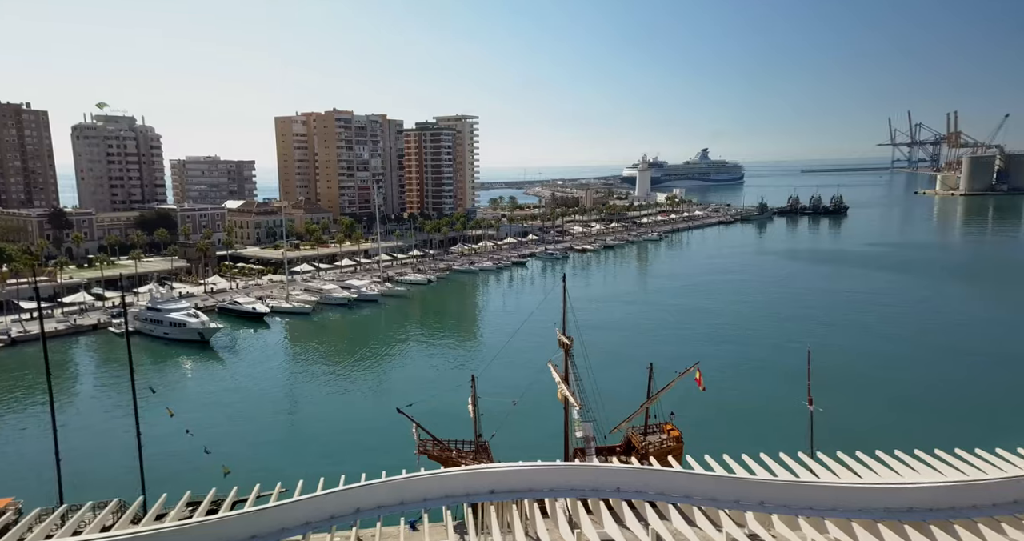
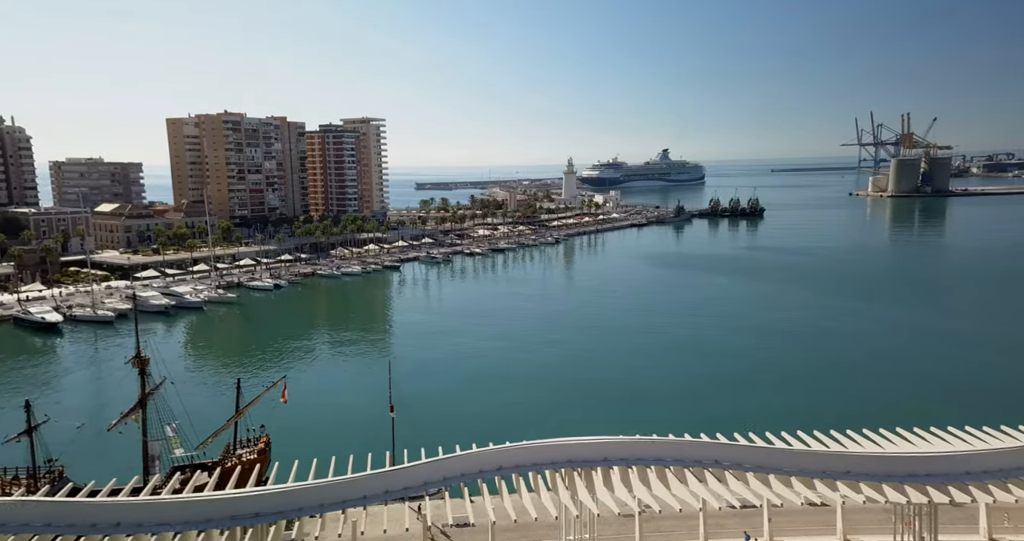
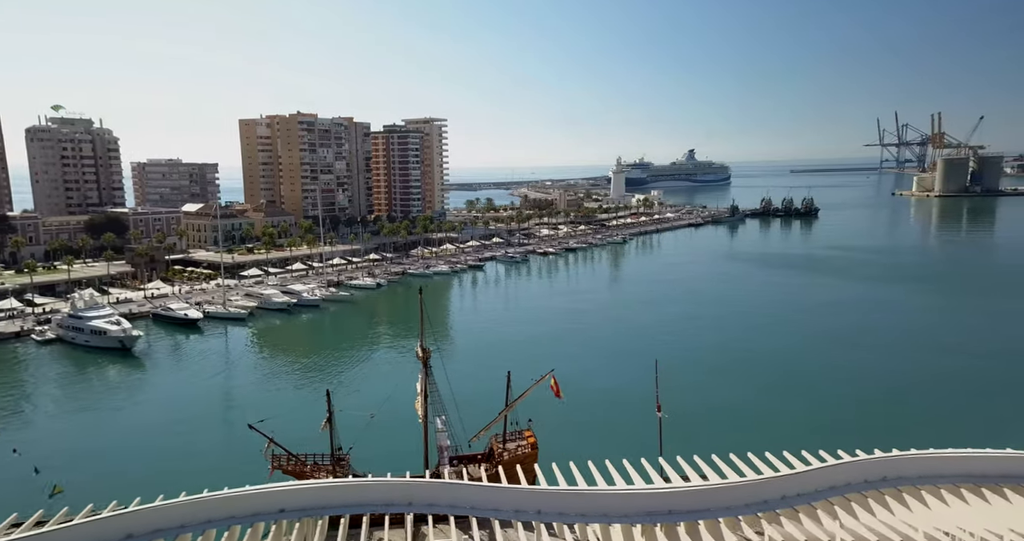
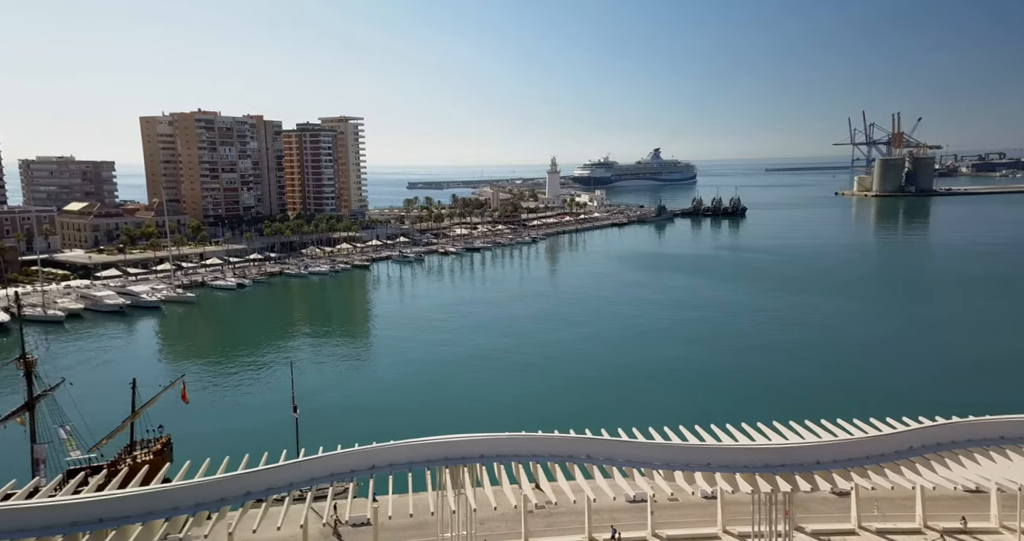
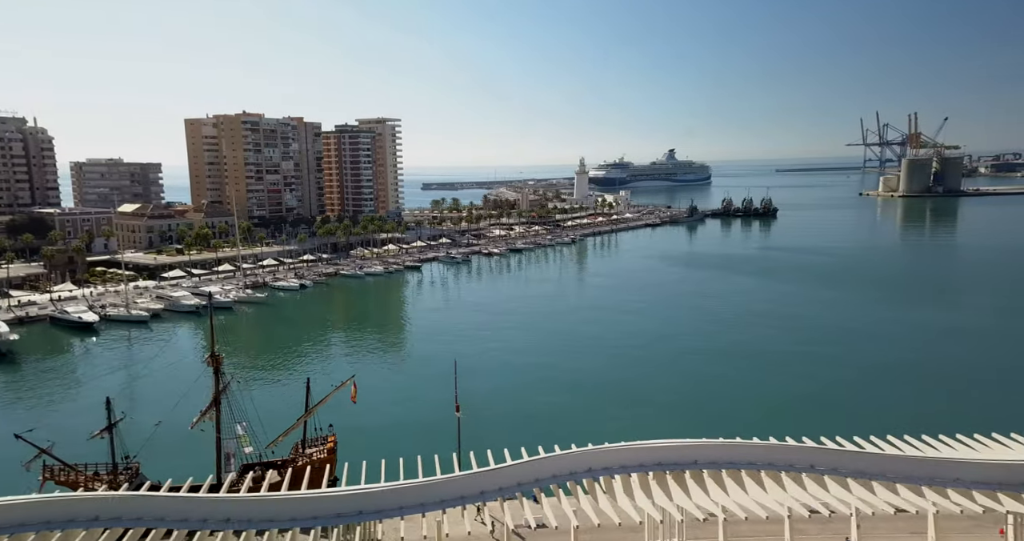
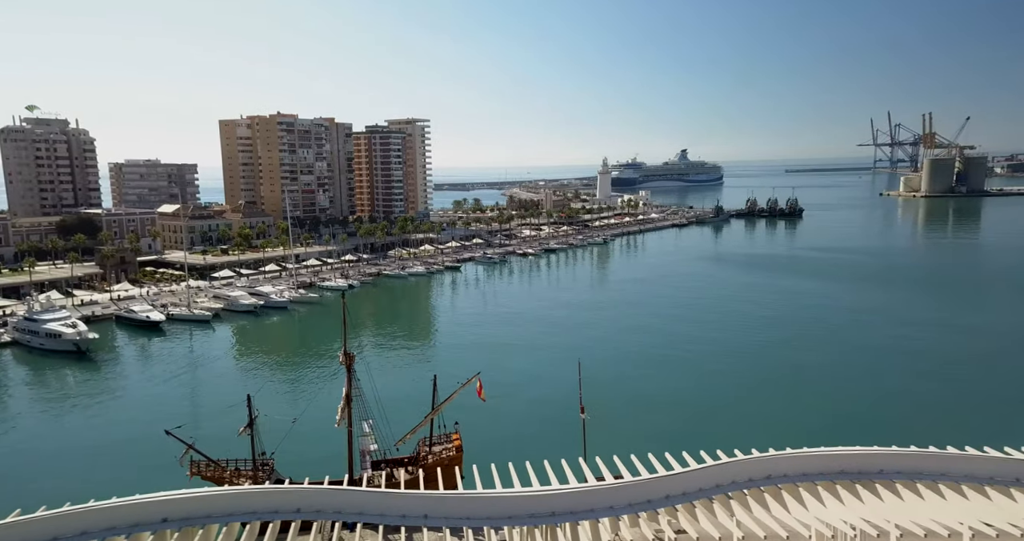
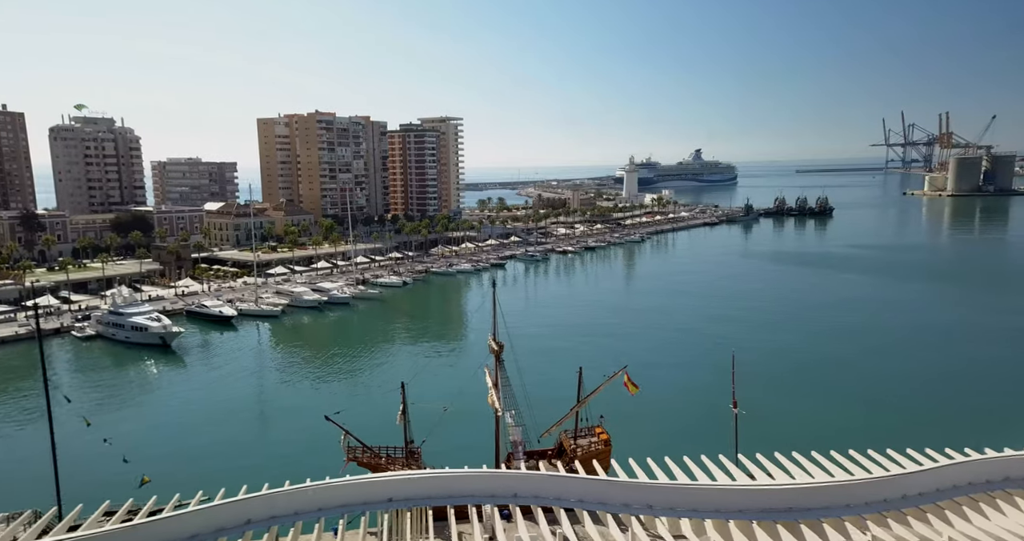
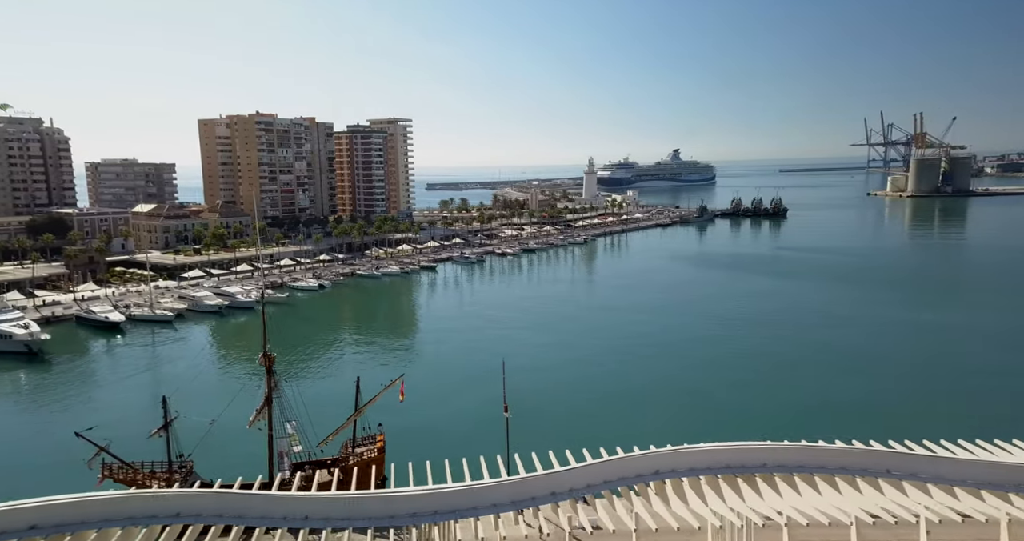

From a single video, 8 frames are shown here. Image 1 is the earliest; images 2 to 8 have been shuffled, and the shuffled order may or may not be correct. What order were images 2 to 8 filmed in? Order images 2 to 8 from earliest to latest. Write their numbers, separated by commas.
7, 3, 6, 8, 5, 2, 4
